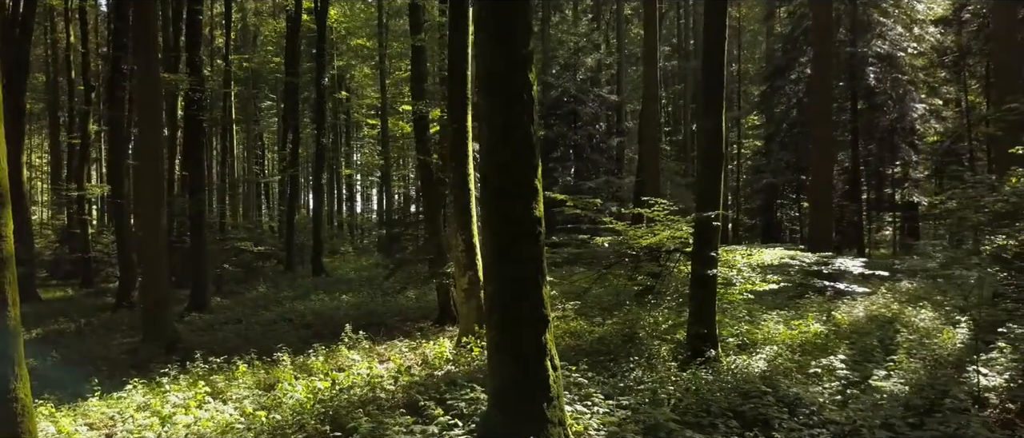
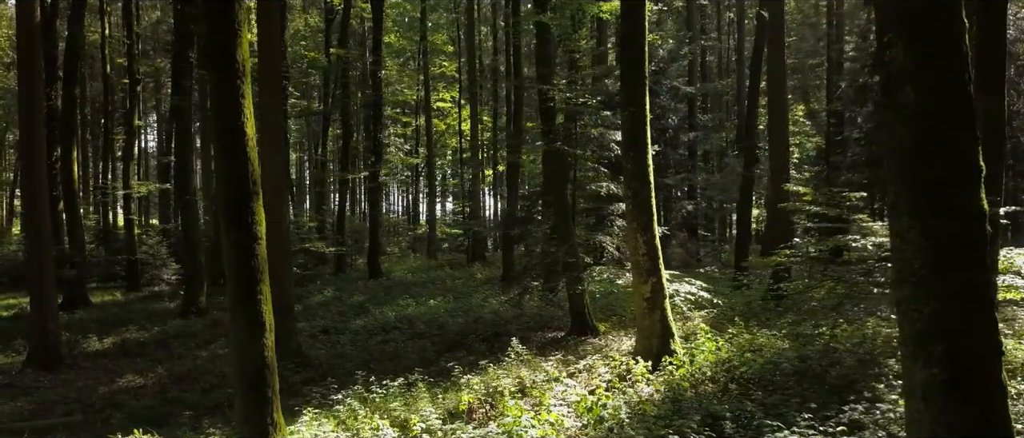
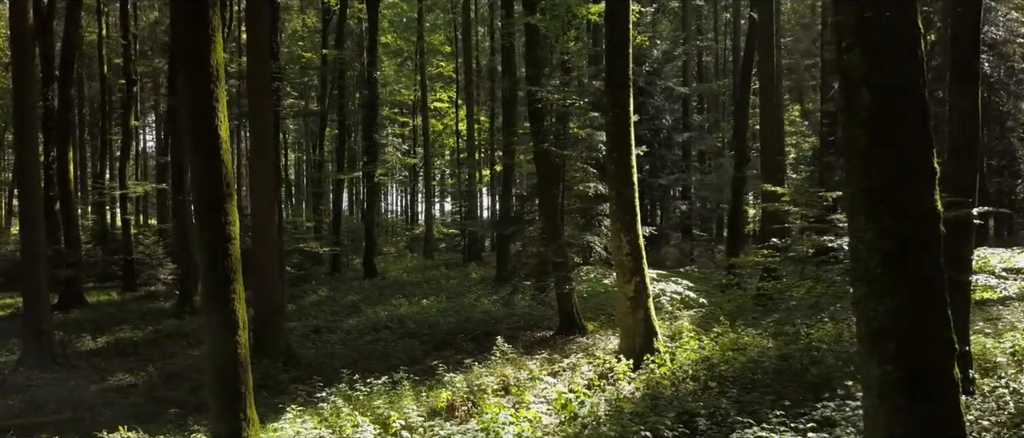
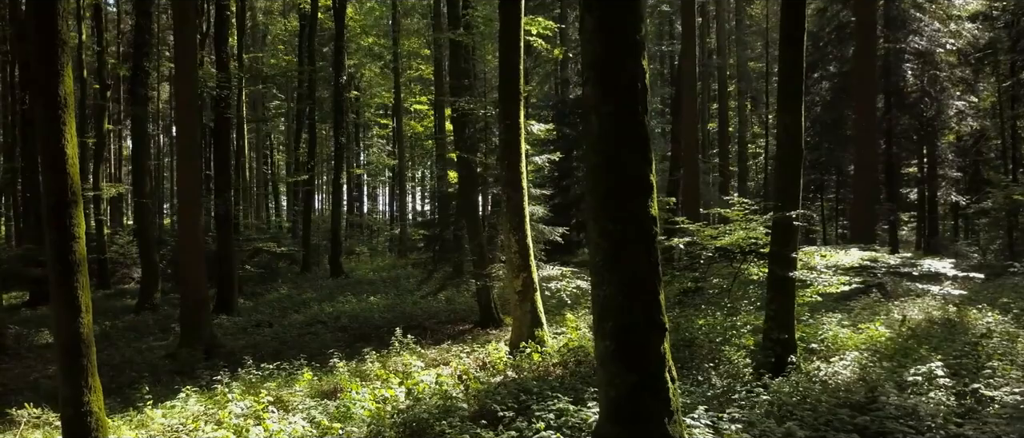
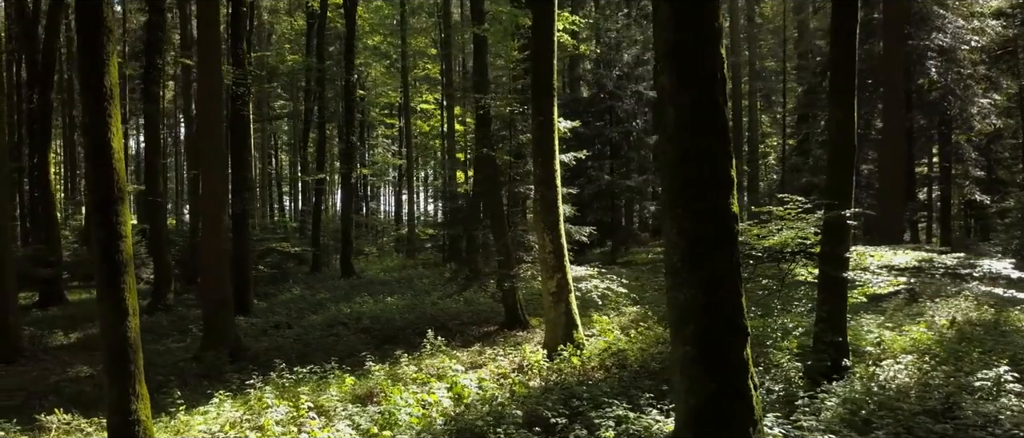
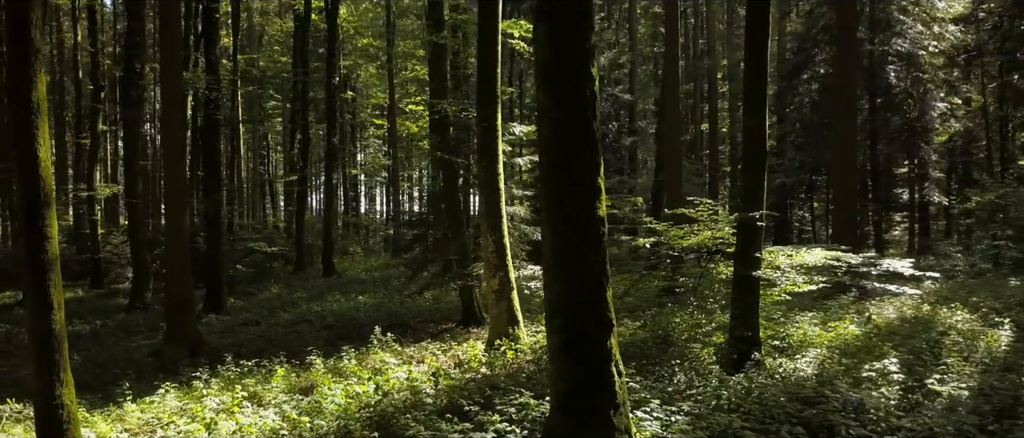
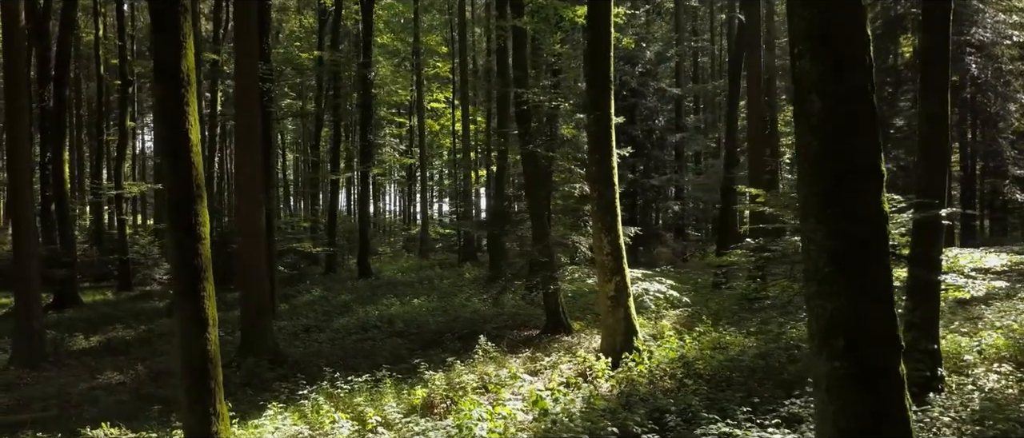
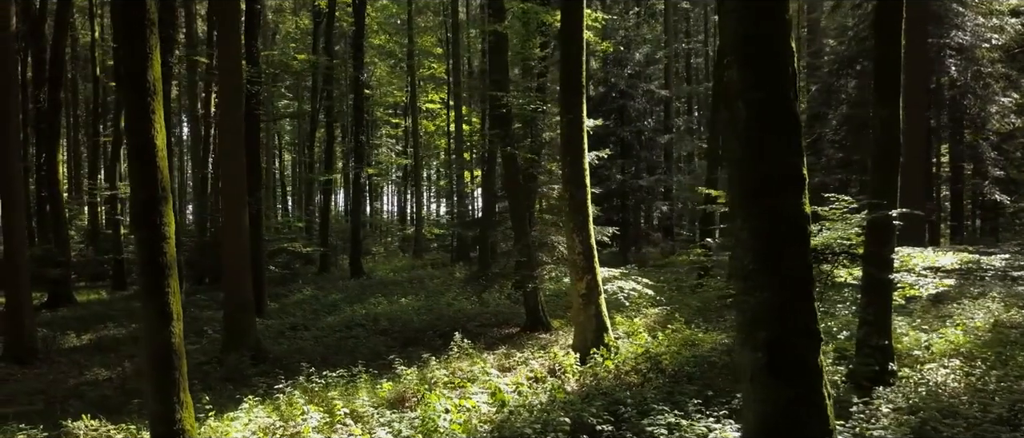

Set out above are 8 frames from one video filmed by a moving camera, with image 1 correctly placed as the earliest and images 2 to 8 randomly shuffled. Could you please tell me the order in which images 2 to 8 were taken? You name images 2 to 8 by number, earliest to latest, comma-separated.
6, 4, 5, 8, 7, 3, 2
